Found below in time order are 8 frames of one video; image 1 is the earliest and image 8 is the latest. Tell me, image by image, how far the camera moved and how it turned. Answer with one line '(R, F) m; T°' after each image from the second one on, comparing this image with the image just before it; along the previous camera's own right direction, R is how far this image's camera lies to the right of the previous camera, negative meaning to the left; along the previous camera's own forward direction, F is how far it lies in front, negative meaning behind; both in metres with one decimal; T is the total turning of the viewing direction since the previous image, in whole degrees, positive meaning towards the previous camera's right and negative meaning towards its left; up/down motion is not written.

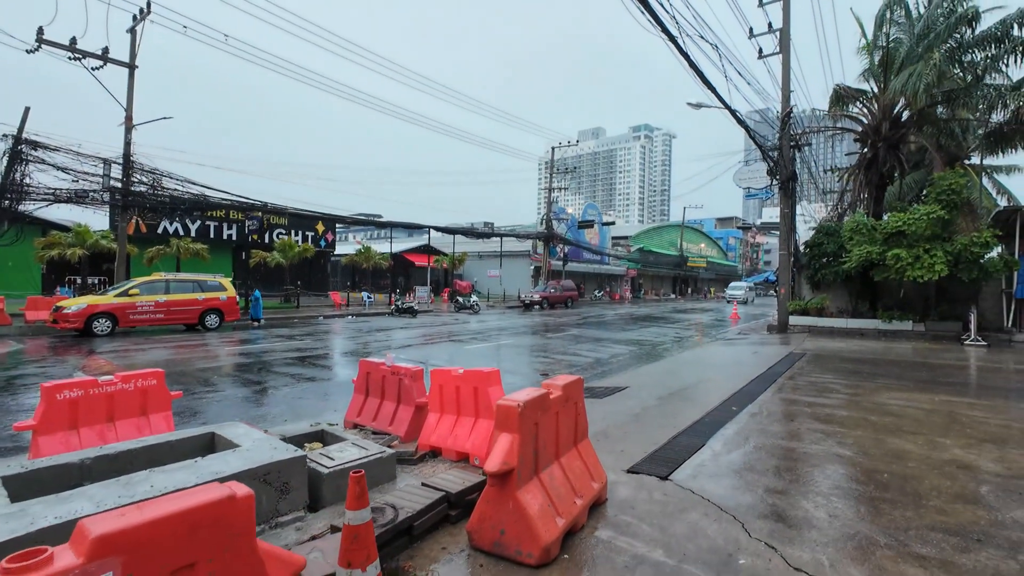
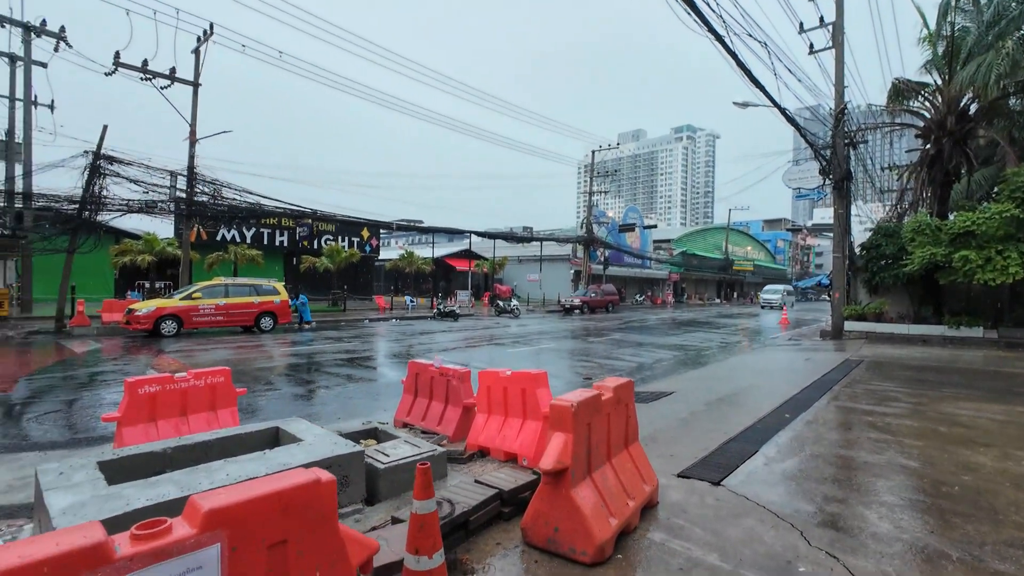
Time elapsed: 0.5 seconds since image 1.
(-0.1, -0.1) m; -5°
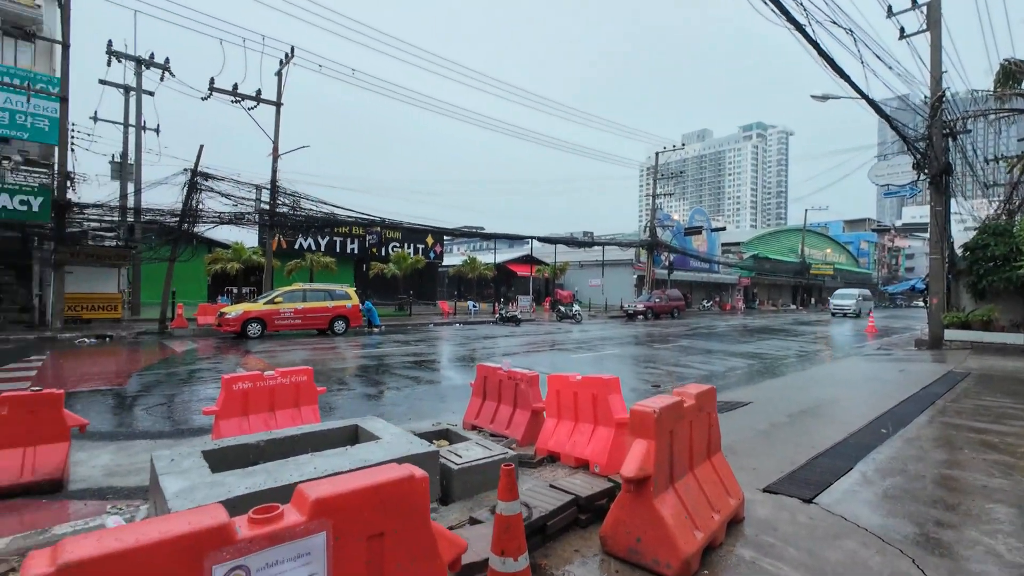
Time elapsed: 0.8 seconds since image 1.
(-0.1, 0.0) m; -7°
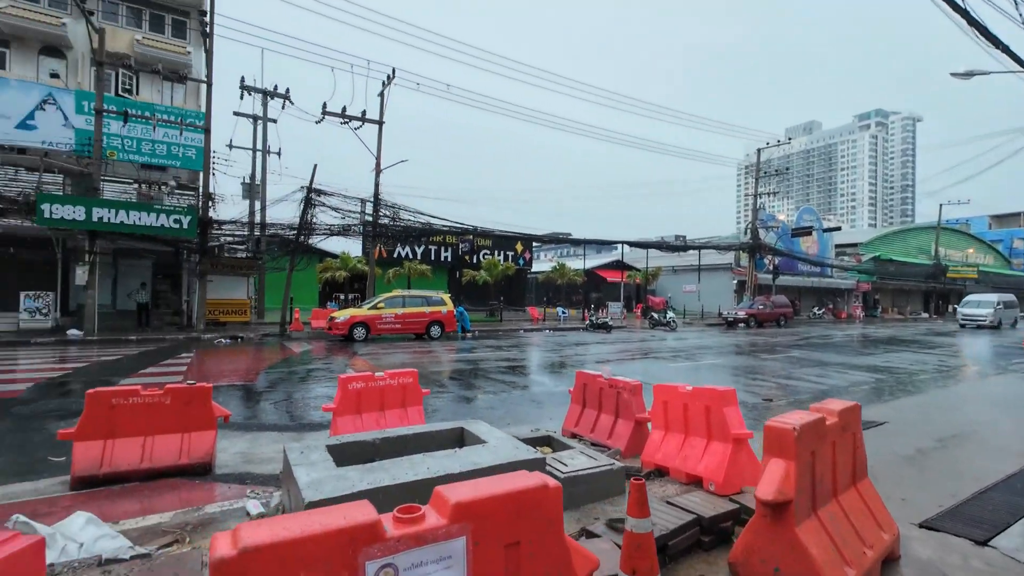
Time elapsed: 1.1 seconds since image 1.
(-0.2, 0.0) m; -10°
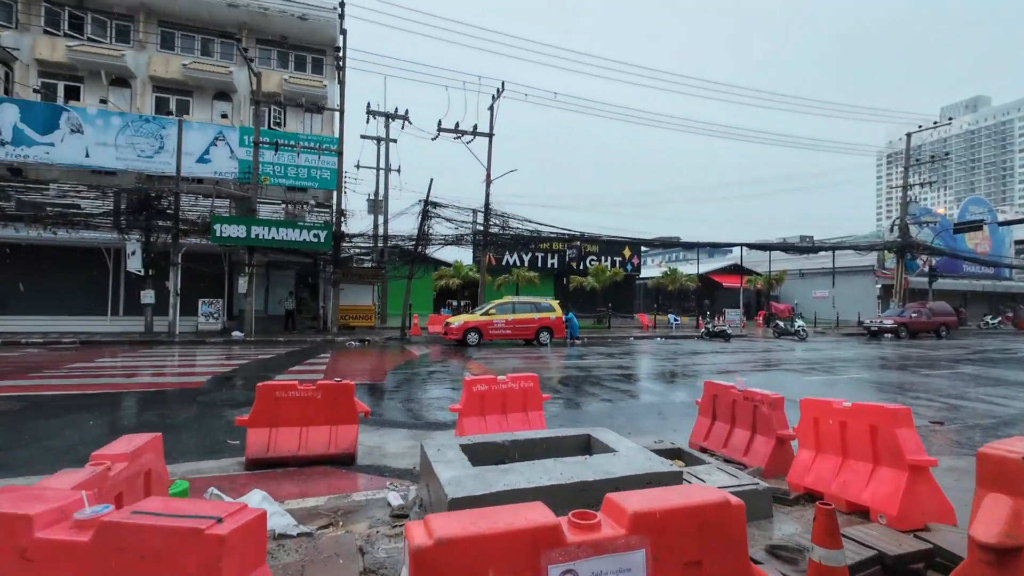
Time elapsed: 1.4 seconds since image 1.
(-0.2, 0.0) m; -12°
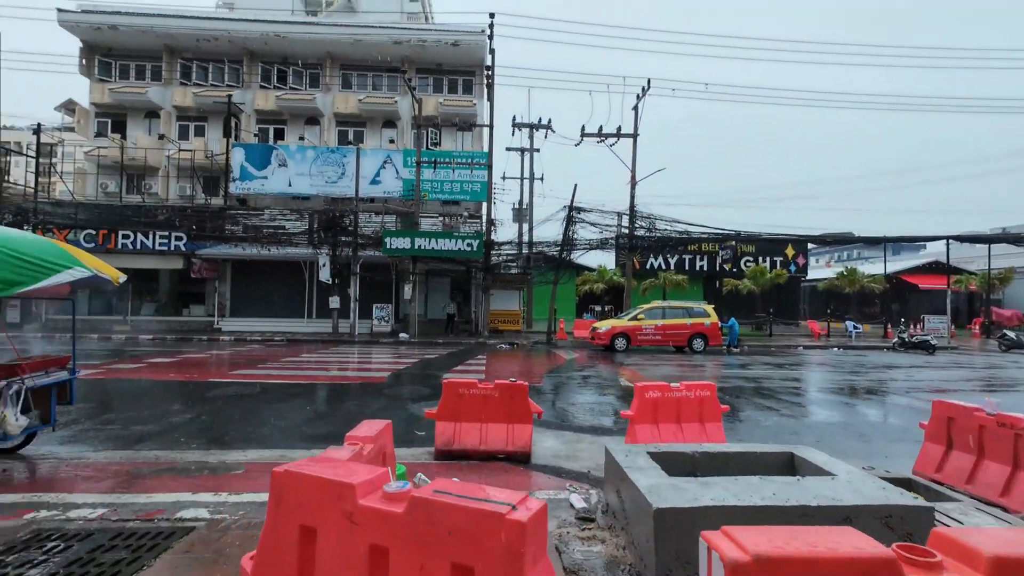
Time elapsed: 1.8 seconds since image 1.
(-0.4, 0.0) m; -16°
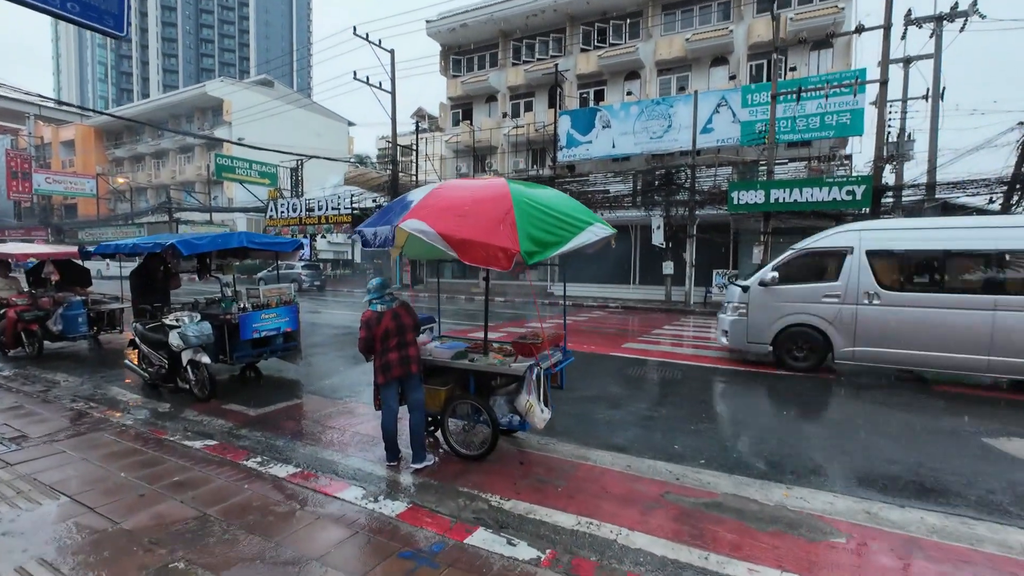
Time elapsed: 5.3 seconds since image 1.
(-3.1, +1.4) m; -31°
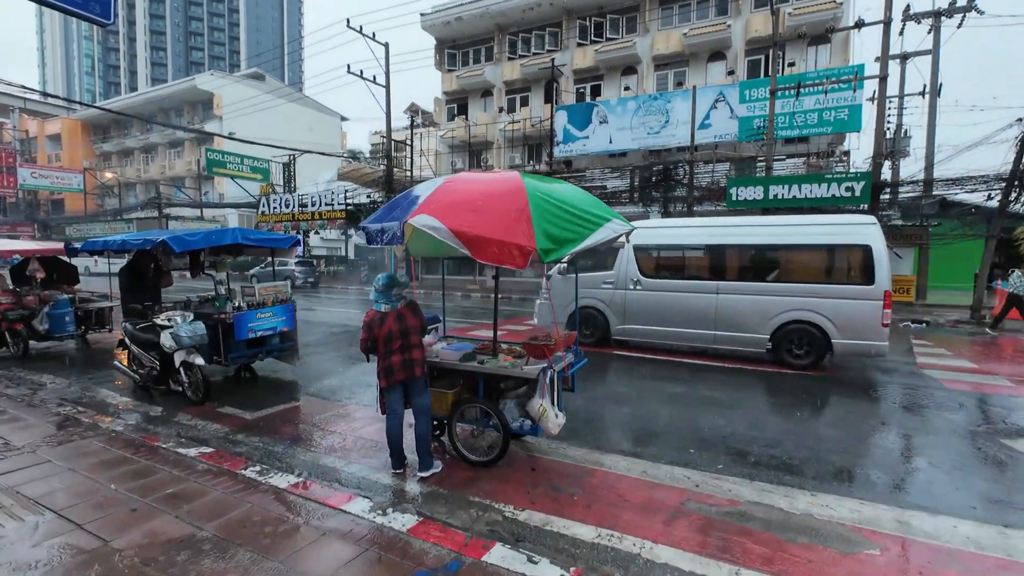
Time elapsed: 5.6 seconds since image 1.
(-0.2, +0.2) m; +1°
